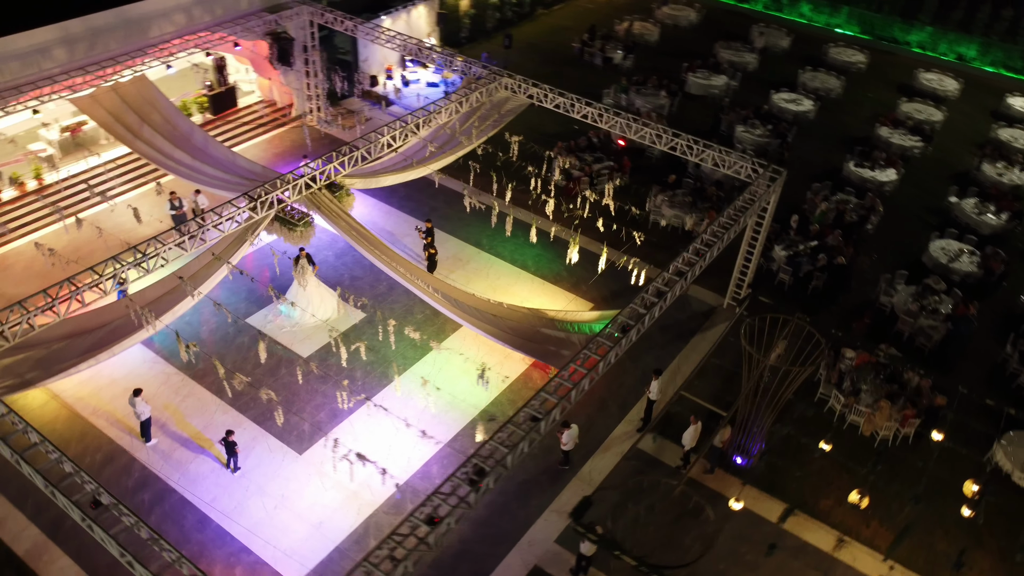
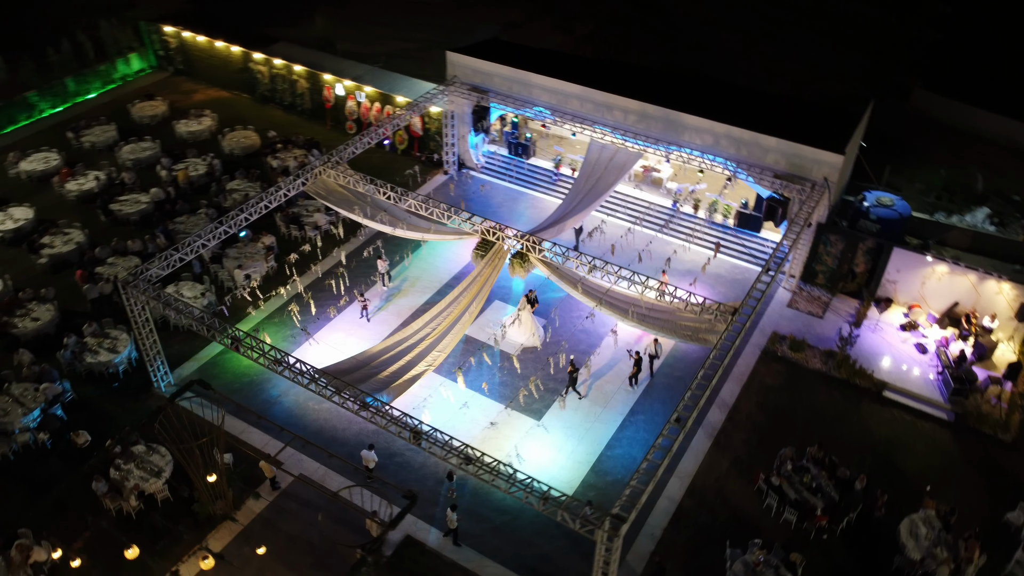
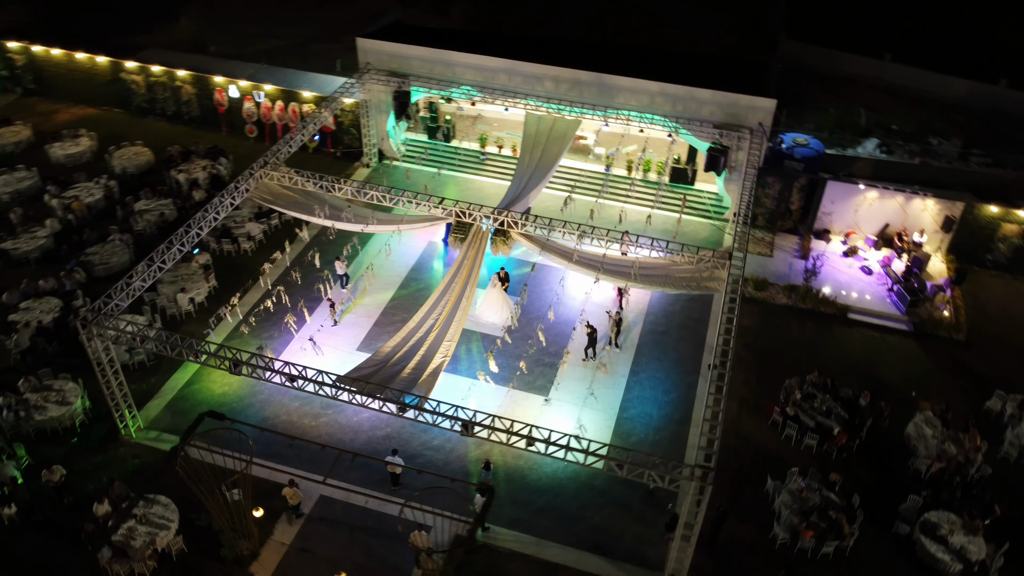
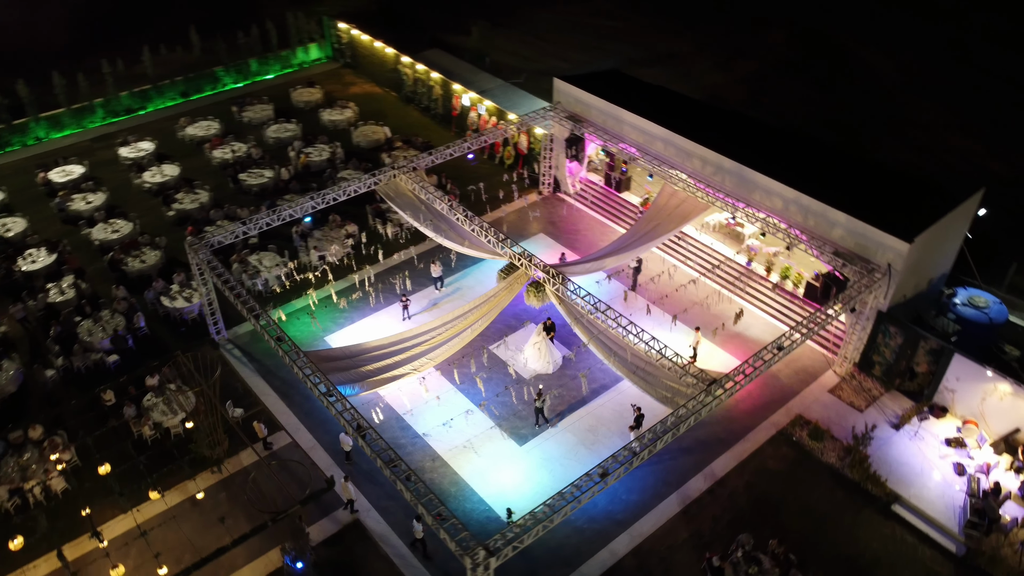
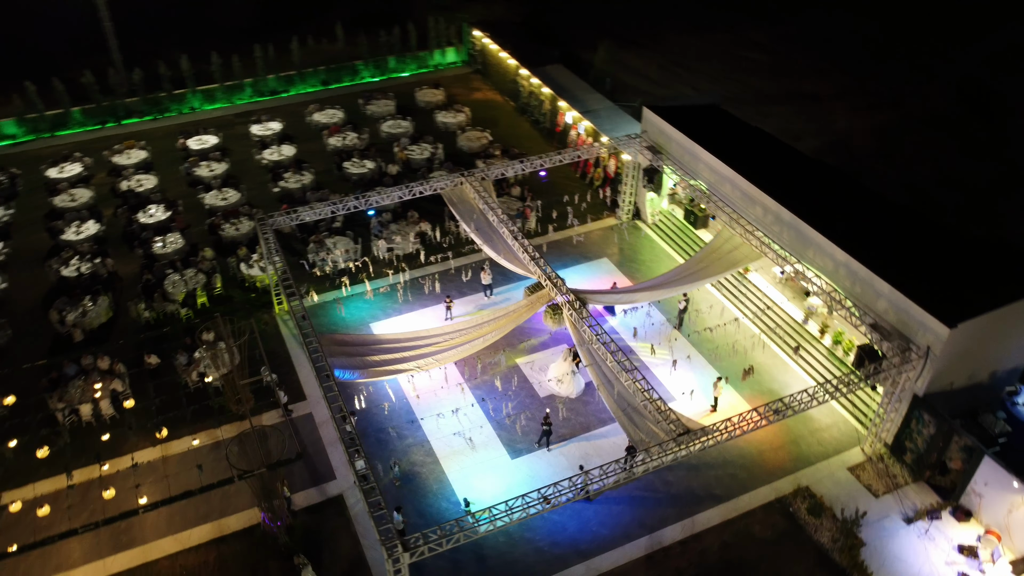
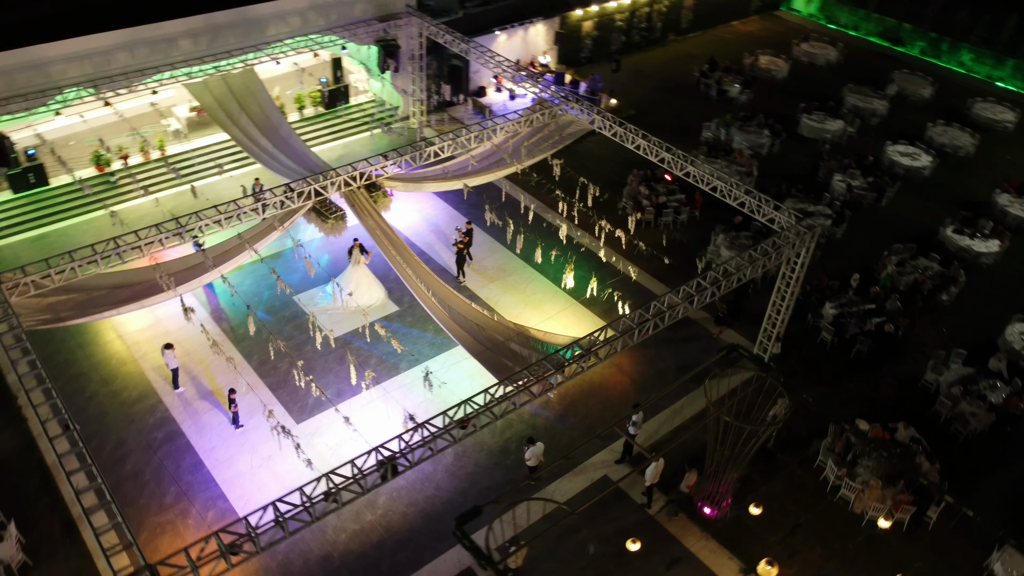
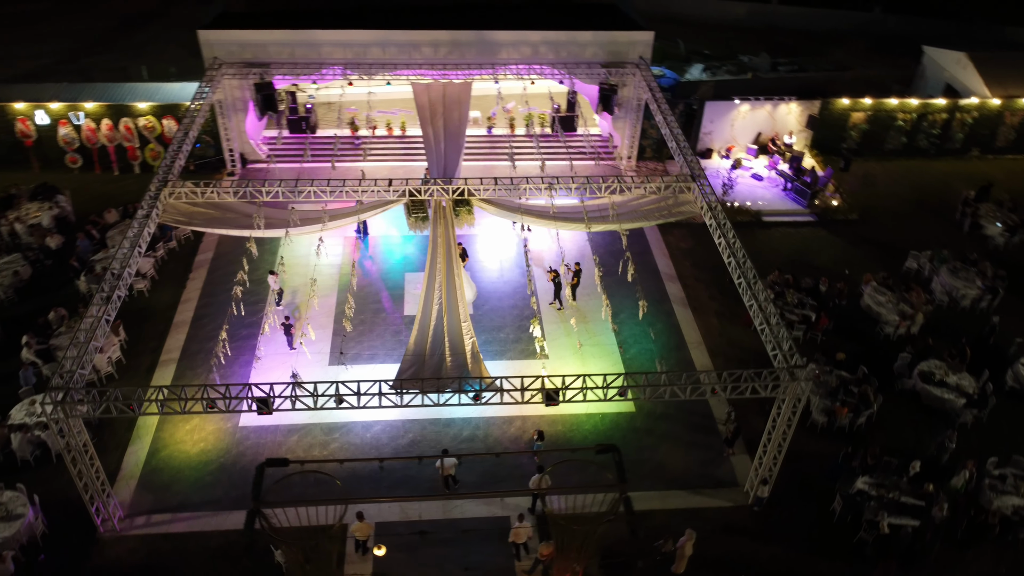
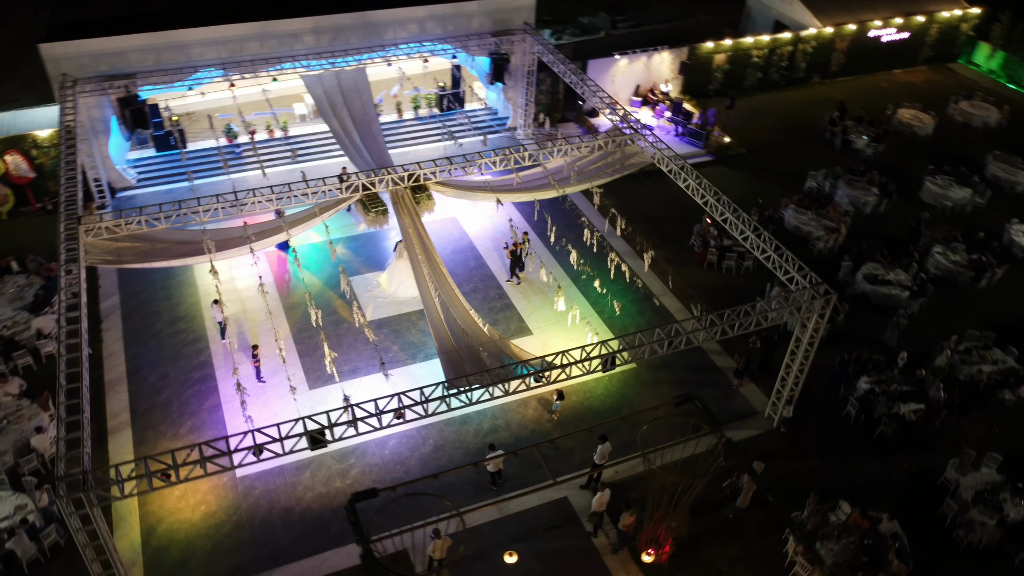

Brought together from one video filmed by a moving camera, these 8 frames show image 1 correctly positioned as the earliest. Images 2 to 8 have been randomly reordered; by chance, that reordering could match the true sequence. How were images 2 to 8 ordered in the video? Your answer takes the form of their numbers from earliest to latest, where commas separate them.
6, 8, 7, 3, 2, 4, 5
